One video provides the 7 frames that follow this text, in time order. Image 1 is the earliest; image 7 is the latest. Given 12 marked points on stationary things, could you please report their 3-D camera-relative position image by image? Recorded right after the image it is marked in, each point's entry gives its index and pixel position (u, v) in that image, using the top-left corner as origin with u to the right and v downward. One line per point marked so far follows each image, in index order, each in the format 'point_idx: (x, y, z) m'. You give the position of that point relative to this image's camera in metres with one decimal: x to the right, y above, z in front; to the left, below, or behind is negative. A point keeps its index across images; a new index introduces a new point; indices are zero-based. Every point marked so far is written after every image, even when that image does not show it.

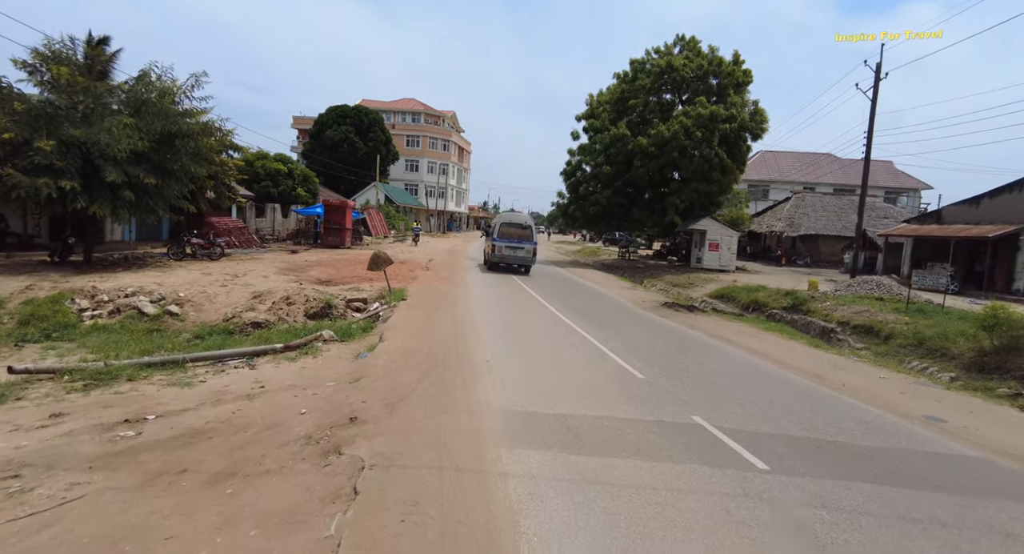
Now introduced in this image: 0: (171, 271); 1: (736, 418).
0: (-13.3, +0.2, +18.1) m
1: (+2.8, -1.7, +5.8) m
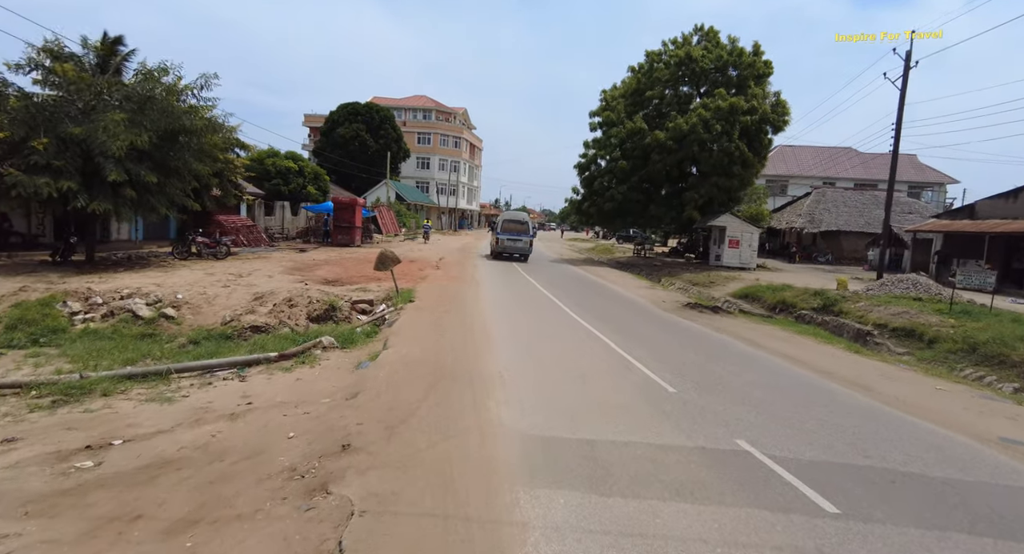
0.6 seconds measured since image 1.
0: (-12.8, +0.2, +17.6) m
1: (+3.0, -1.8, +5.0) m
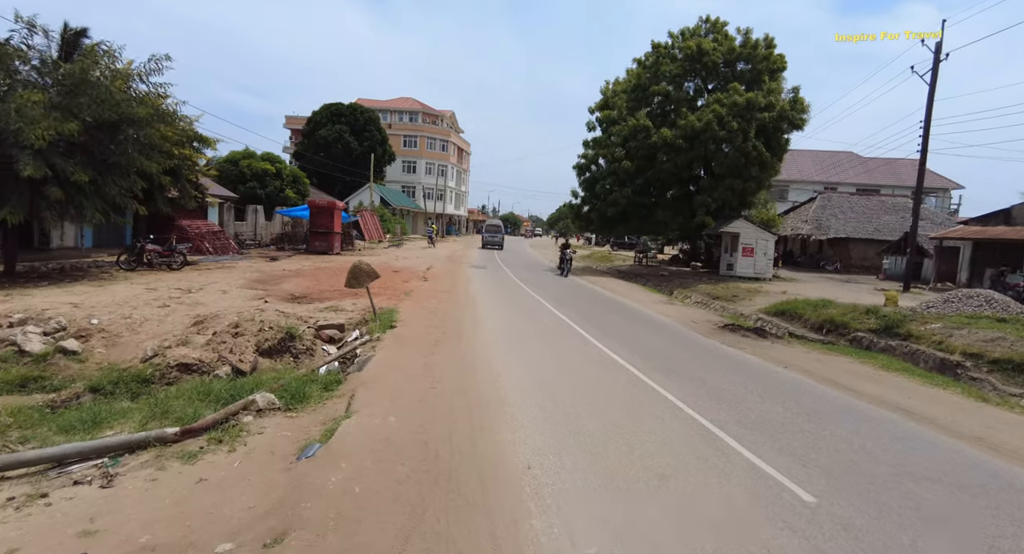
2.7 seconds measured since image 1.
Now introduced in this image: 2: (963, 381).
0: (-12.8, -0.3, +14.8) m
1: (+3.3, -2.1, +2.6) m
2: (+8.7, -2.0, +8.9) m
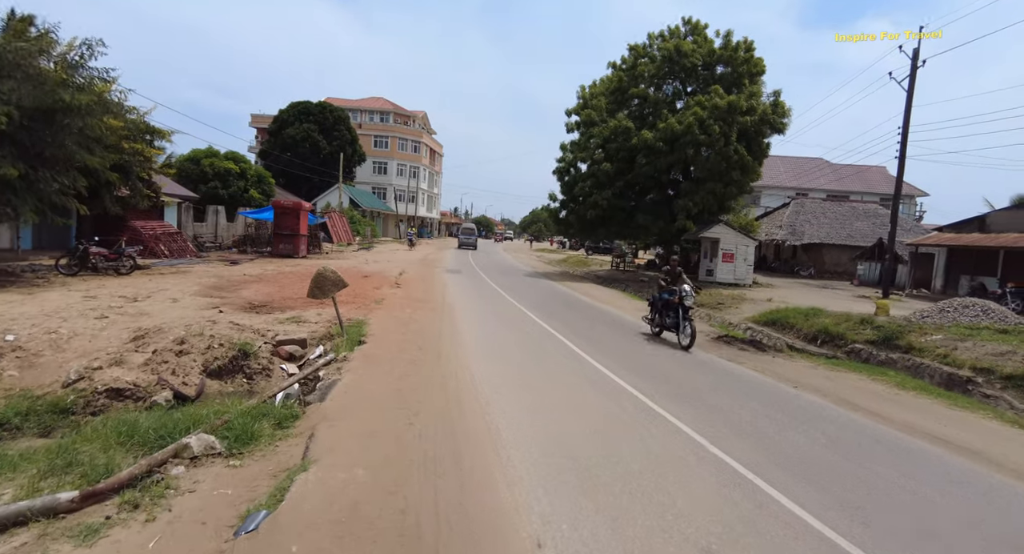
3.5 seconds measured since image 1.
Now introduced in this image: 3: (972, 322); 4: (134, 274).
0: (-13.3, -0.4, +13.1) m
1: (+3.4, -2.2, +1.8) m
2: (+8.4, -2.2, +8.4) m
3: (+11.2, -1.1, +11.4) m
4: (-15.2, +0.1, +18.7) m
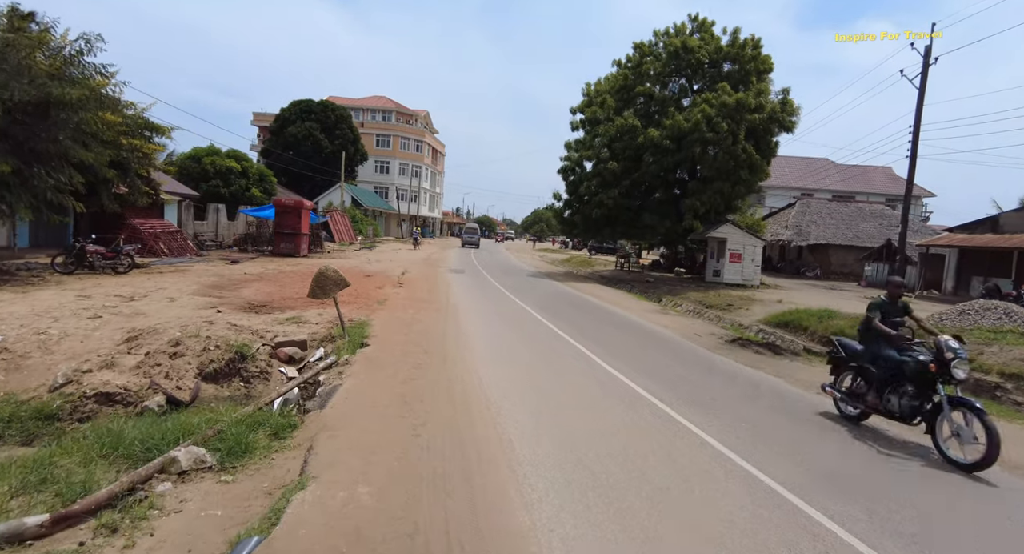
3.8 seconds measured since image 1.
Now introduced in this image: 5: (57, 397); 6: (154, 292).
0: (-13.2, -0.4, +12.8) m
1: (+3.6, -2.2, +1.4) m
2: (+8.6, -2.2, +8.1) m
3: (+11.4, -1.2, +11.0) m
4: (-15.1, +0.2, +18.4) m
5: (-6.5, -1.7, +6.5) m
6: (-10.8, -0.4, +14.0) m
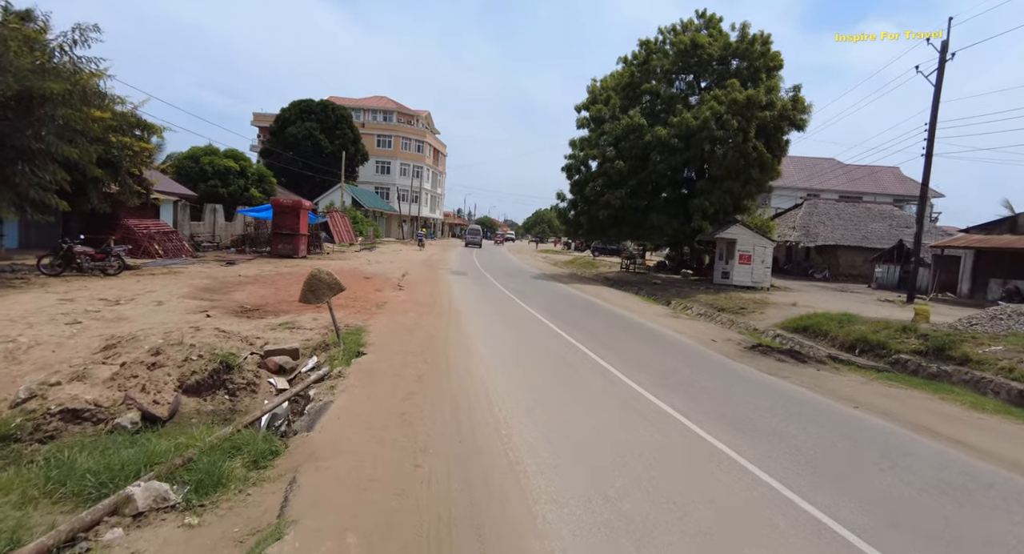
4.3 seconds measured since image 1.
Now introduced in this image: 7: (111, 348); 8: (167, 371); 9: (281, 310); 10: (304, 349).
0: (-13.0, -0.5, +12.2) m
1: (+3.7, -2.3, +0.8) m
2: (+8.7, -2.3, +7.4) m
3: (+11.5, -1.2, +10.3) m
4: (-14.9, +0.1, +17.8) m
5: (-6.3, -1.7, +5.9) m
6: (-10.6, -0.5, +13.4) m
7: (-6.8, -1.2, +7.9) m
8: (-5.3, -1.4, +7.1) m
9: (-6.1, -0.9, +12.1) m
10: (-3.9, -1.4, +8.9) m
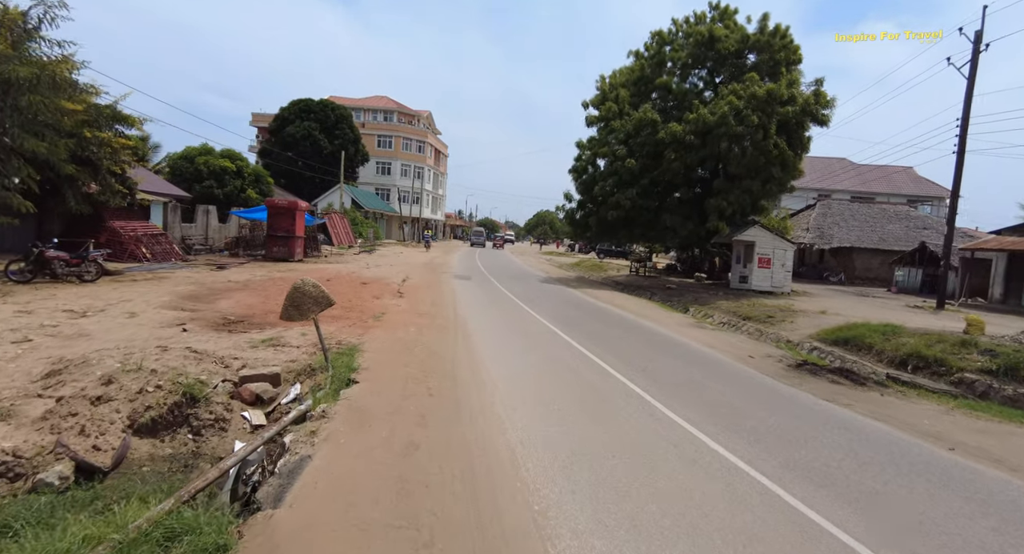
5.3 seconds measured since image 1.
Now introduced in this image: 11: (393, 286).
0: (-12.8, -0.7, +10.9) m
1: (+4.0, -2.4, -0.4) m
2: (+9.0, -2.4, +6.2) m
3: (+11.8, -1.4, +9.1) m
4: (-14.6, -0.1, +16.5) m
5: (-6.1, -1.9, +4.7) m
6: (-10.3, -0.7, +12.1) m
7: (-6.5, -1.4, +6.7) m
8: (-5.0, -1.6, +5.9) m
9: (-5.8, -1.1, +10.9) m
10: (-3.7, -1.5, +7.6) m
11: (-4.9, -0.3, +18.9) m
